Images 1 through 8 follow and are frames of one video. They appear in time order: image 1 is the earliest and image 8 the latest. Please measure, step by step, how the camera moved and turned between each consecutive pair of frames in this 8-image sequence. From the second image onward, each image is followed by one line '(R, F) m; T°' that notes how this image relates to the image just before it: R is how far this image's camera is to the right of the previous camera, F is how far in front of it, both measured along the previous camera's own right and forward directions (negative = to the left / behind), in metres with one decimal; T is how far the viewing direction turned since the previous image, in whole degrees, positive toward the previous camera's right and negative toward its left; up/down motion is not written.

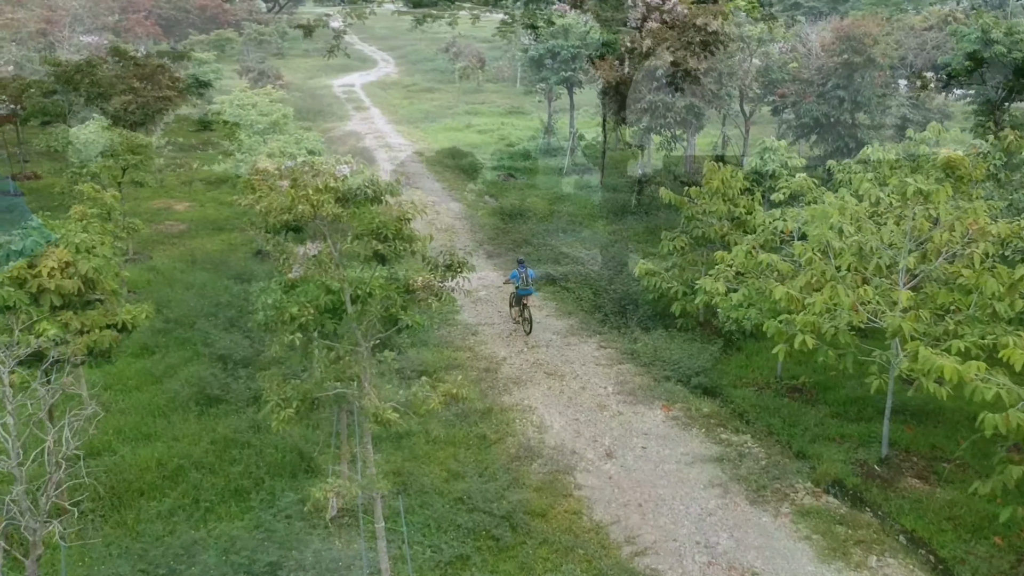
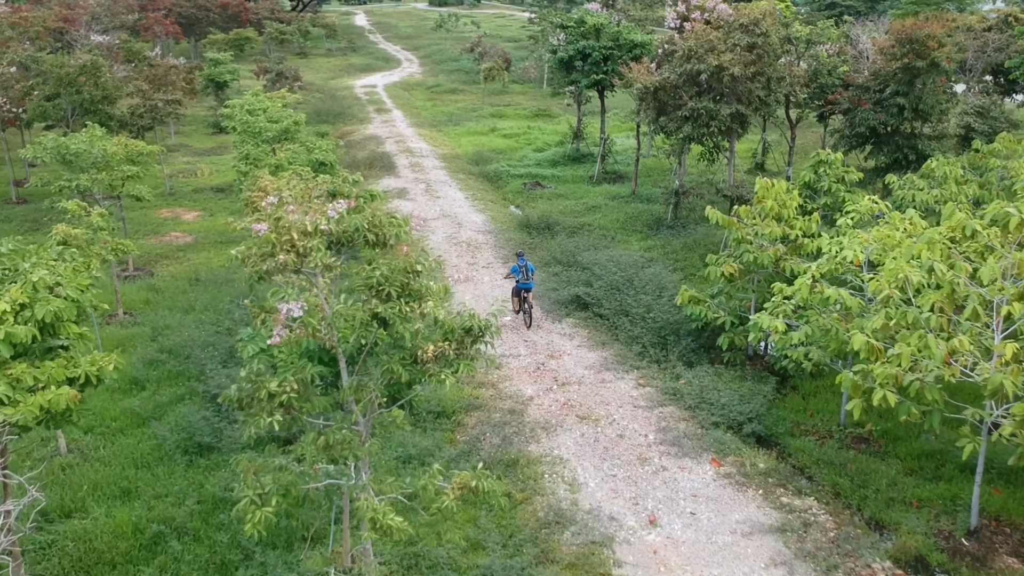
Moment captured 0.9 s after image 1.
(-0.1, +1.1) m; -1°
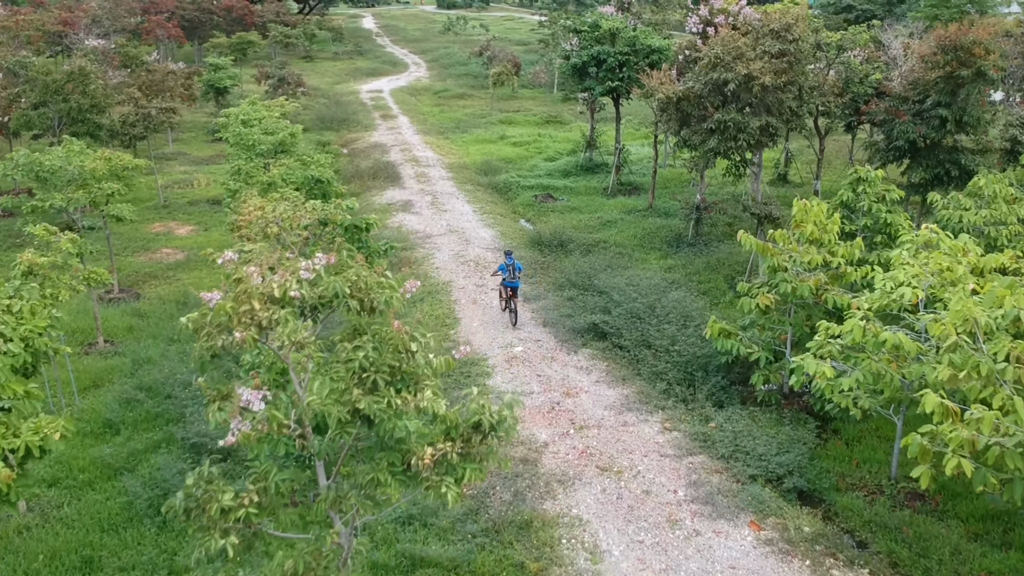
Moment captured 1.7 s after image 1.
(0.0, +0.9) m; 0°
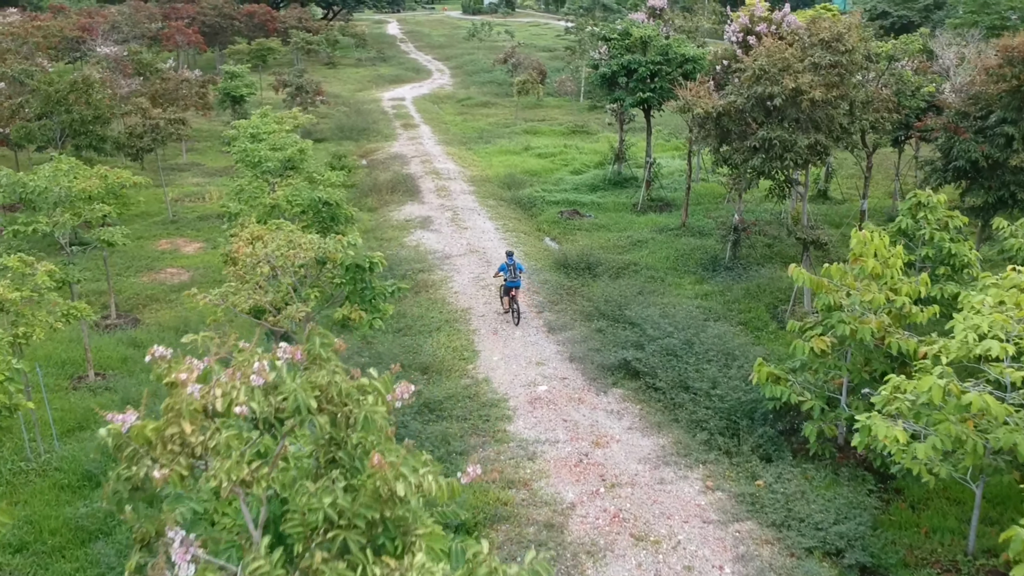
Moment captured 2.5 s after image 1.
(0.0, +0.9) m; -1°
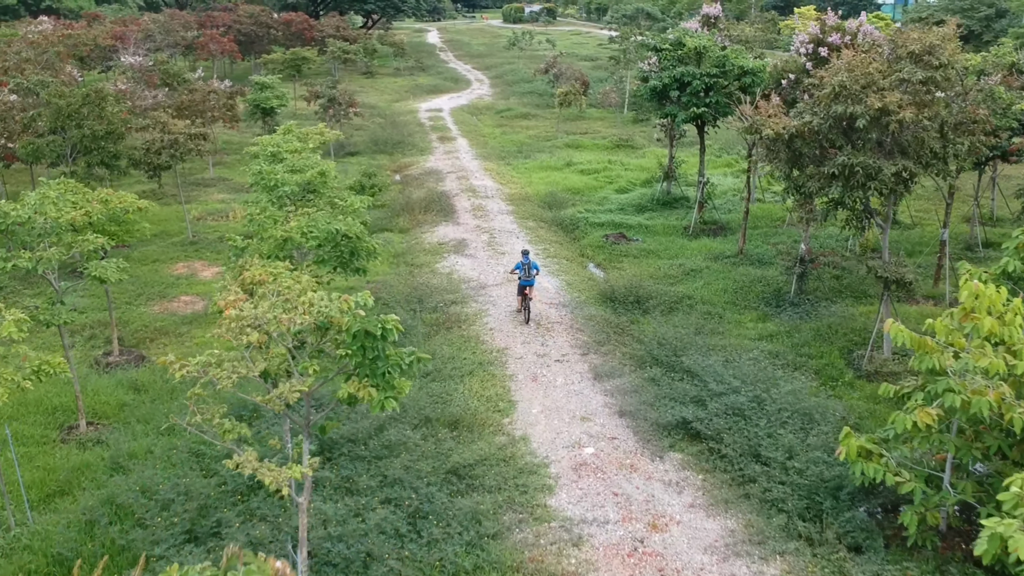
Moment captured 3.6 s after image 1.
(0.0, +1.2) m; -2°
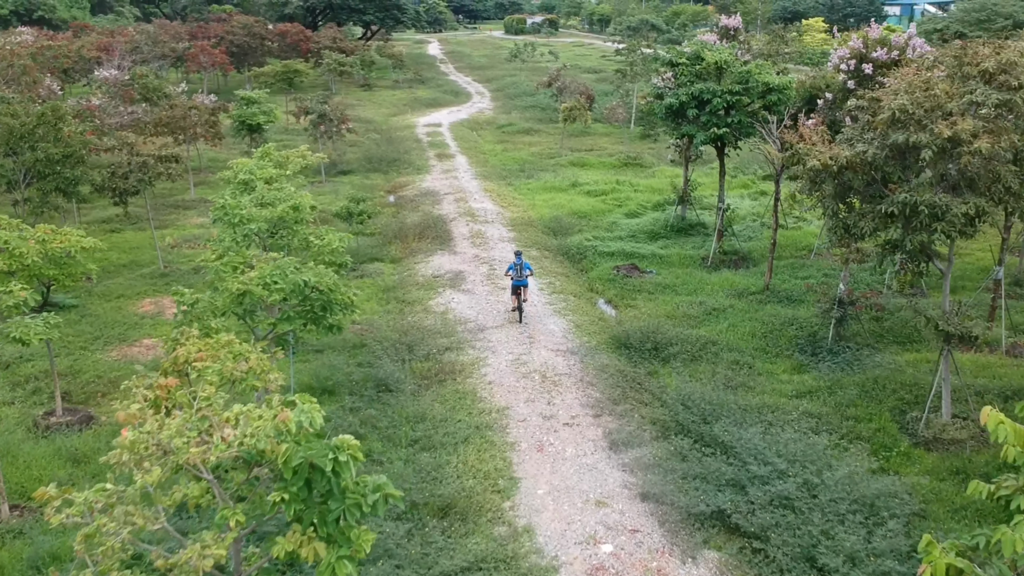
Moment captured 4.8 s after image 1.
(0.0, +1.4) m; 0°
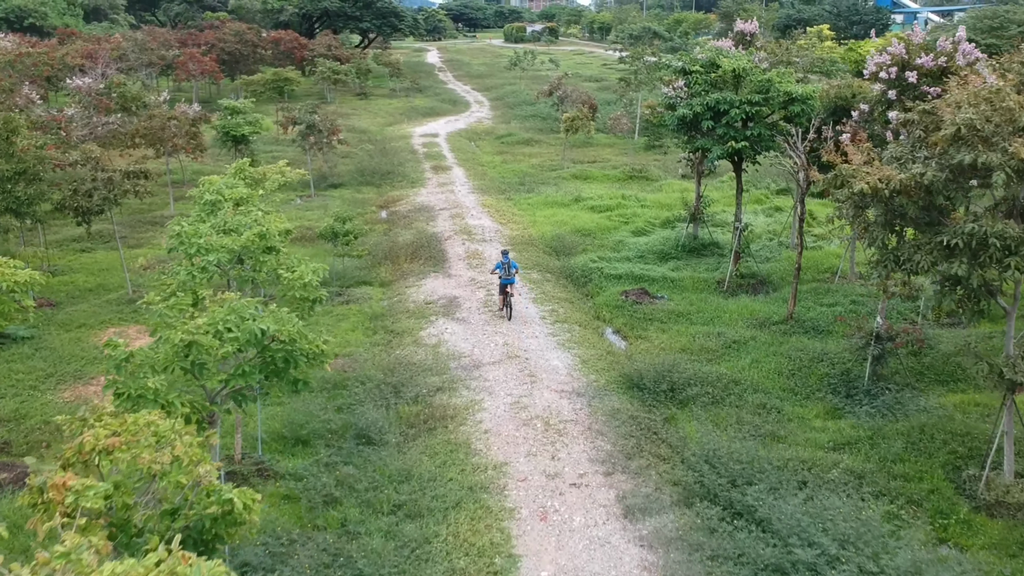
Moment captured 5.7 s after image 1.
(0.0, +1.1) m; 0°
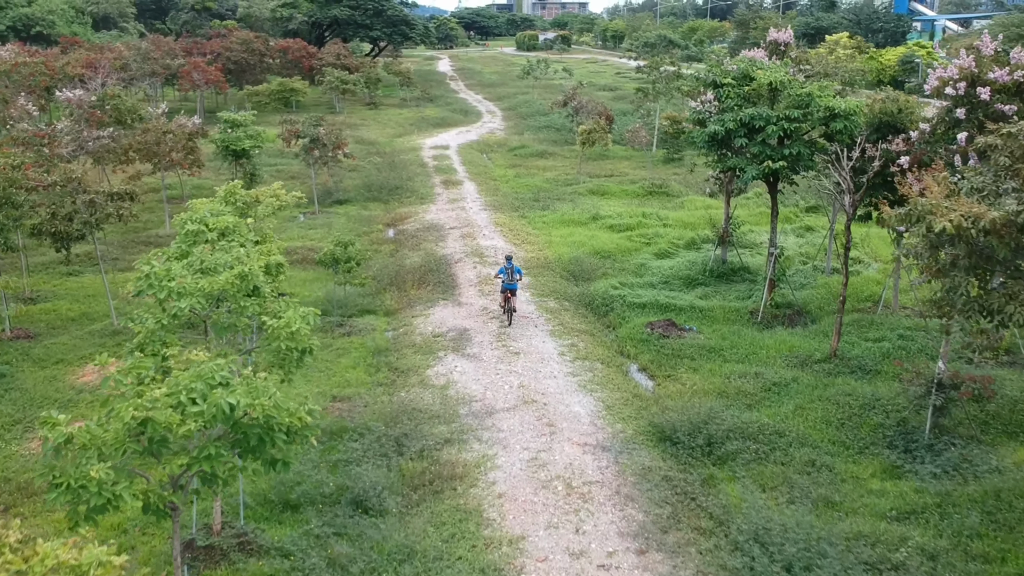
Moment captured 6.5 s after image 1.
(-0.1, +1.0) m; -1°
